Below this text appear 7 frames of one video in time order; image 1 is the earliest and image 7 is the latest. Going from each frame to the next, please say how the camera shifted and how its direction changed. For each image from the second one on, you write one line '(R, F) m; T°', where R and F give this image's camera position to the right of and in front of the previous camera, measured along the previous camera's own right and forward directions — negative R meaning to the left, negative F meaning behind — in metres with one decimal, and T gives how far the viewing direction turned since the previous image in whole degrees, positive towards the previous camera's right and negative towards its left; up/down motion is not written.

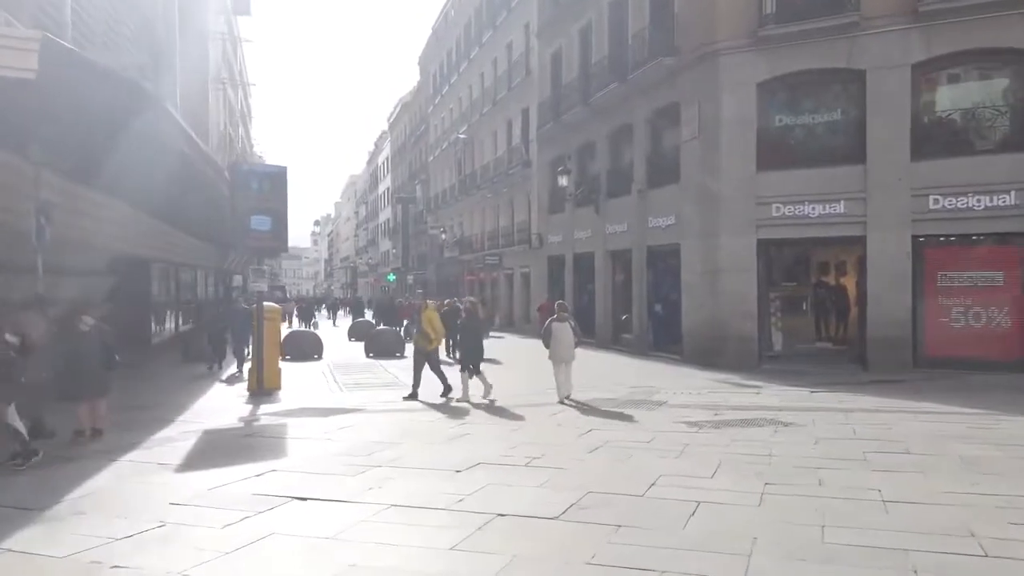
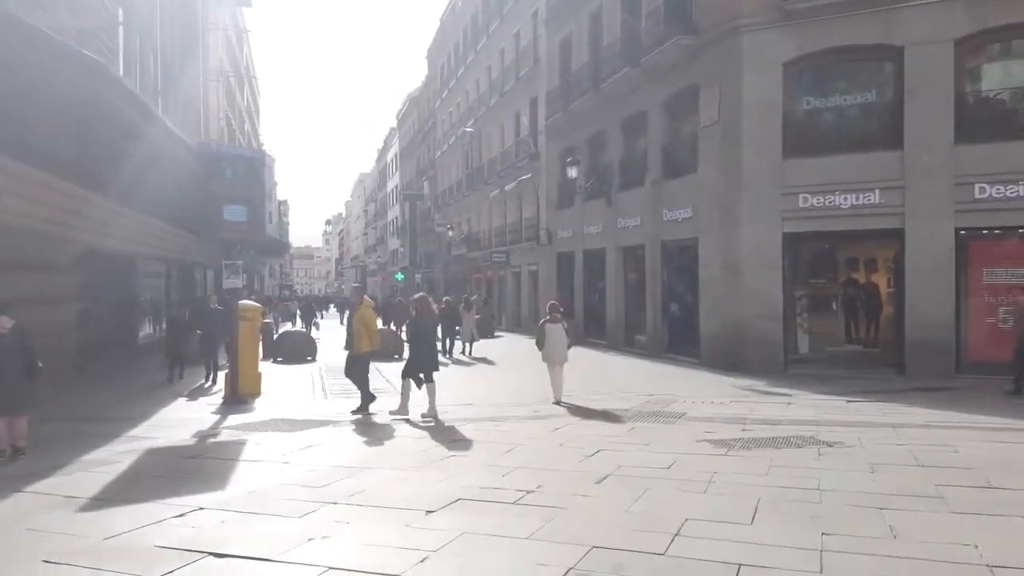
(+0.3, +2.9) m; -1°
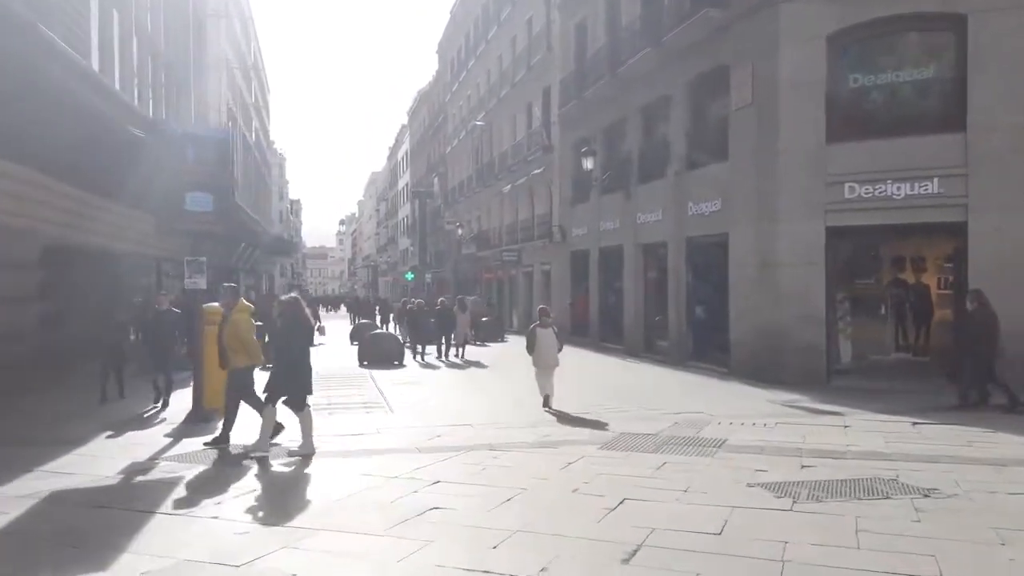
(+0.2, +3.7) m; -1°
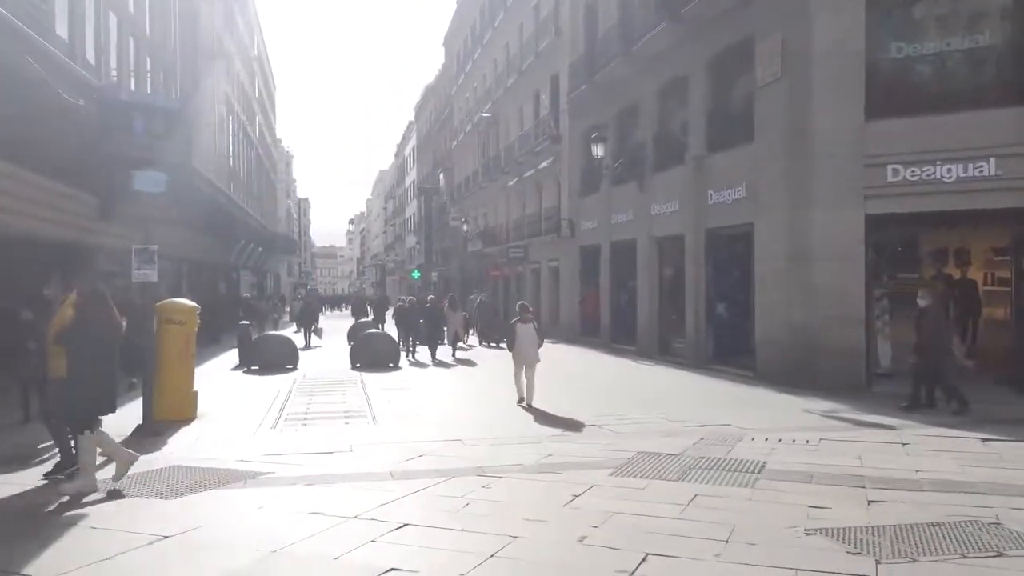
(+0.3, +3.1) m; -1°
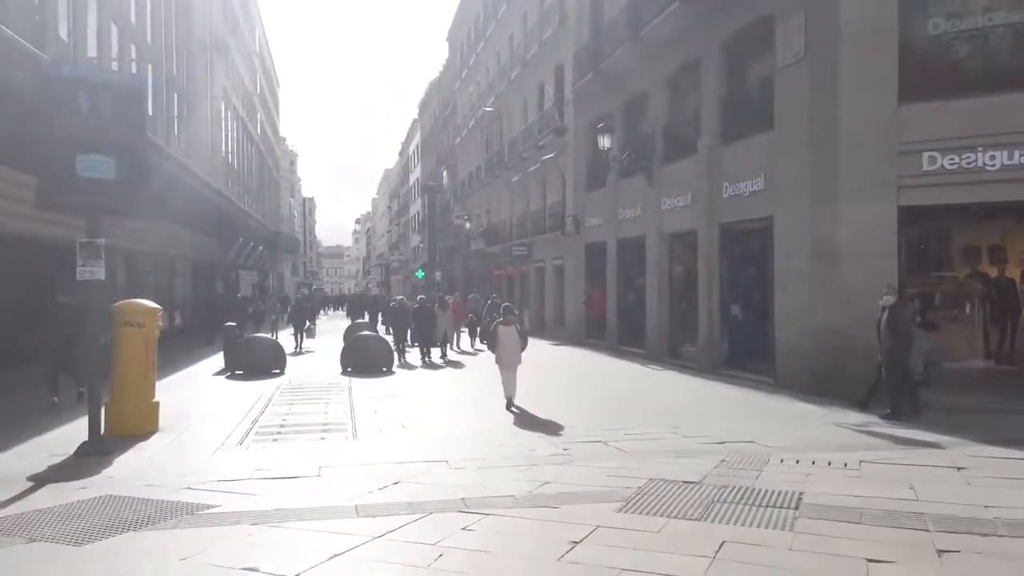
(+0.3, +2.4) m; 0°
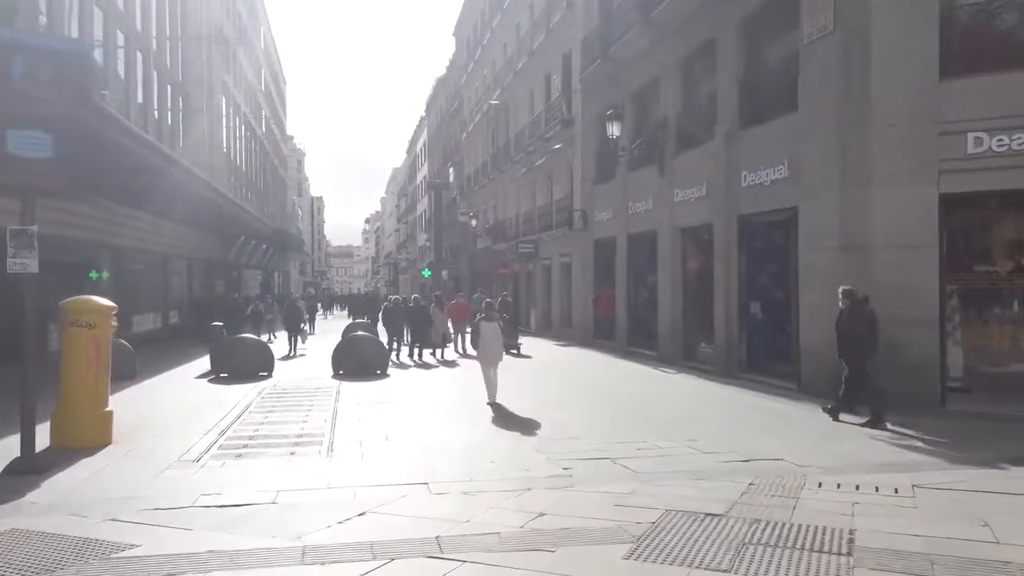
(+0.3, +2.4) m; -1°
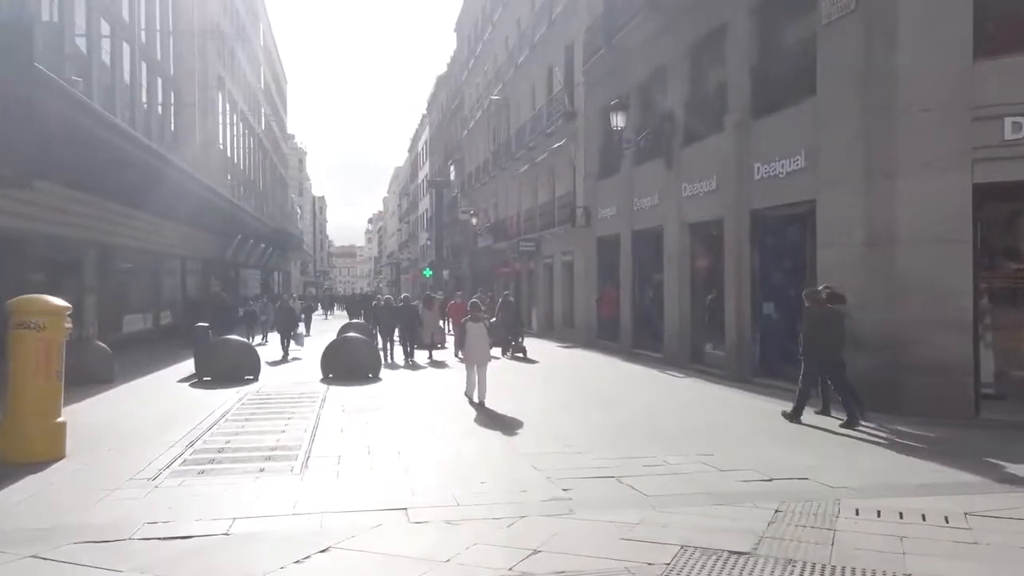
(+0.2, +1.8) m; 0°
